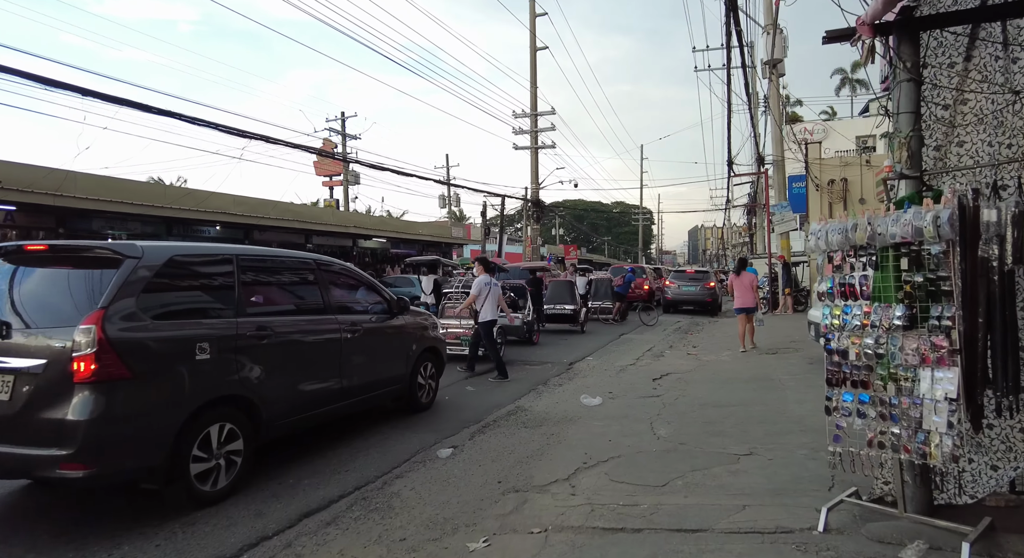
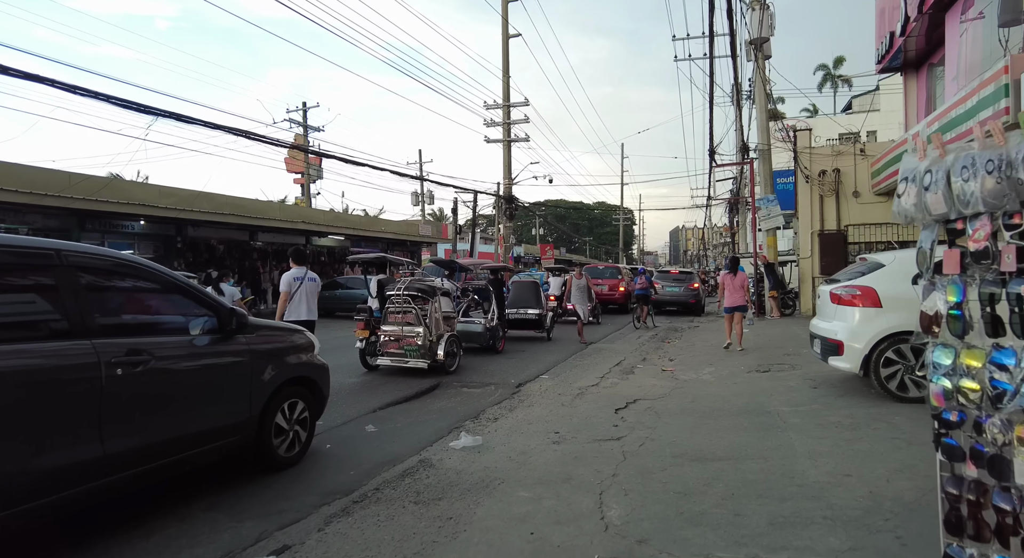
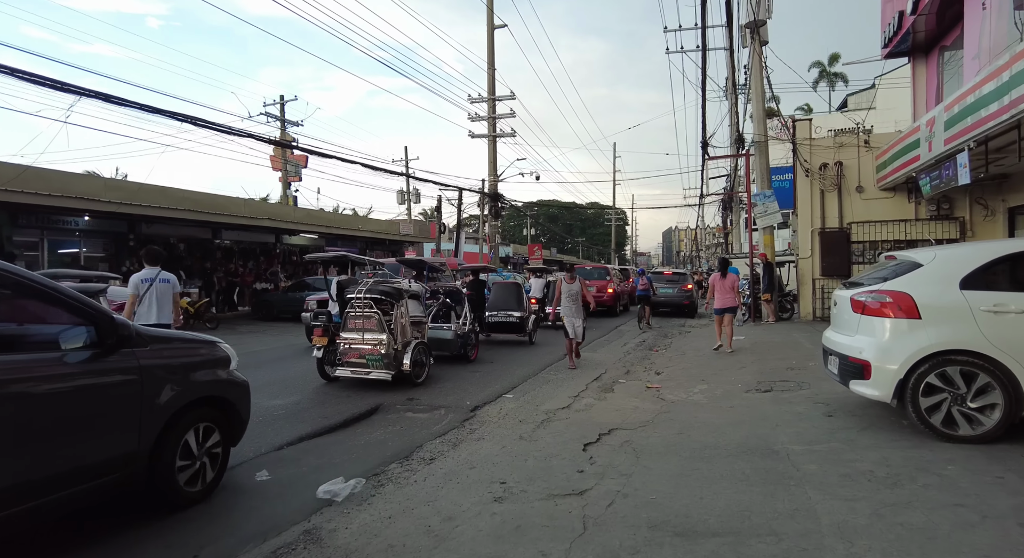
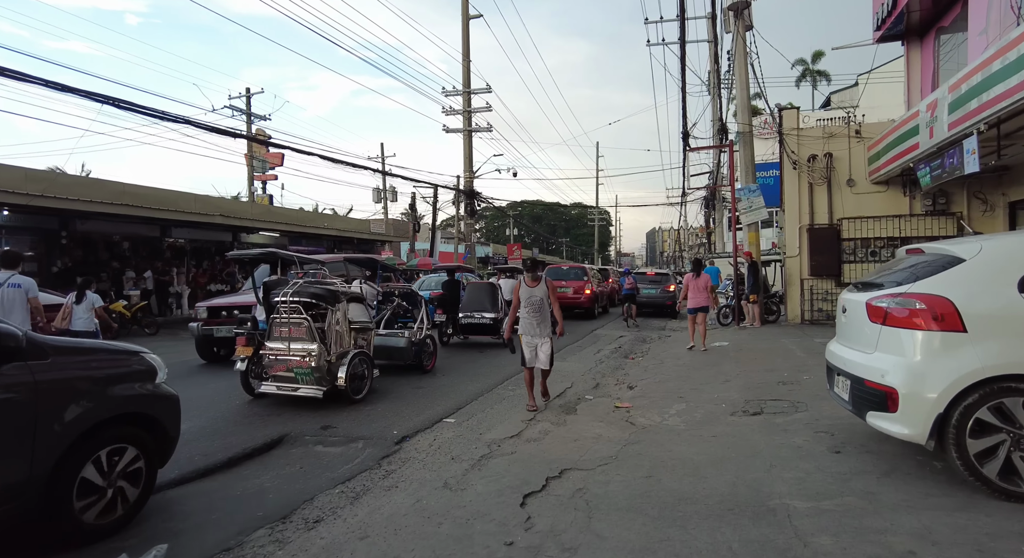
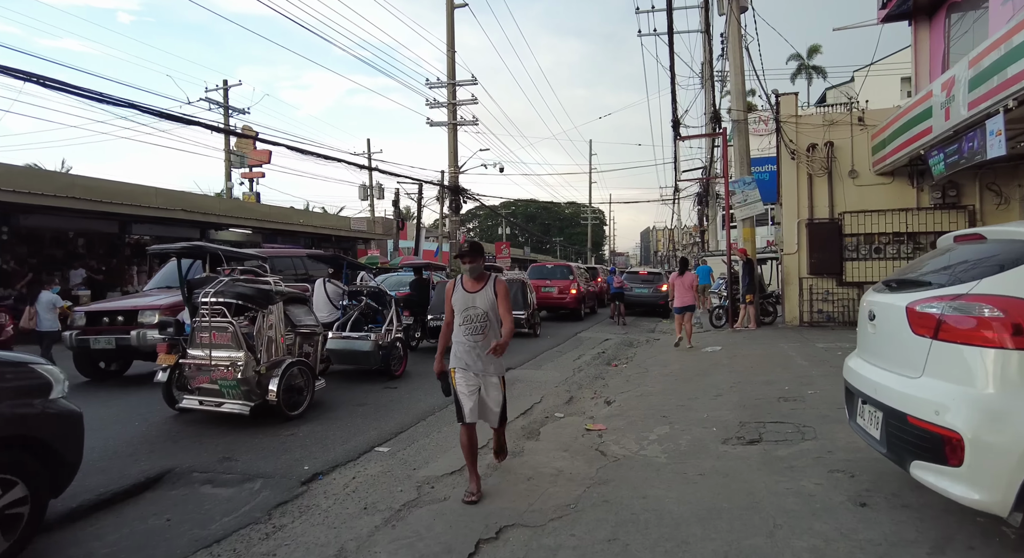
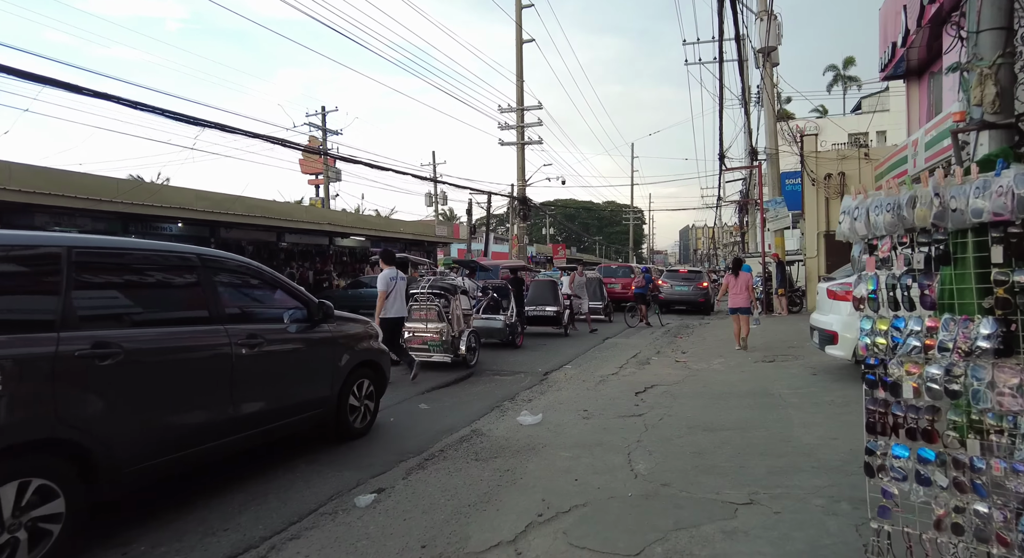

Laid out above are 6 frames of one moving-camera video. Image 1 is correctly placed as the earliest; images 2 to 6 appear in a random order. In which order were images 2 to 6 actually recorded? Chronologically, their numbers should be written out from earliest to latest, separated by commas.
6, 2, 3, 4, 5
